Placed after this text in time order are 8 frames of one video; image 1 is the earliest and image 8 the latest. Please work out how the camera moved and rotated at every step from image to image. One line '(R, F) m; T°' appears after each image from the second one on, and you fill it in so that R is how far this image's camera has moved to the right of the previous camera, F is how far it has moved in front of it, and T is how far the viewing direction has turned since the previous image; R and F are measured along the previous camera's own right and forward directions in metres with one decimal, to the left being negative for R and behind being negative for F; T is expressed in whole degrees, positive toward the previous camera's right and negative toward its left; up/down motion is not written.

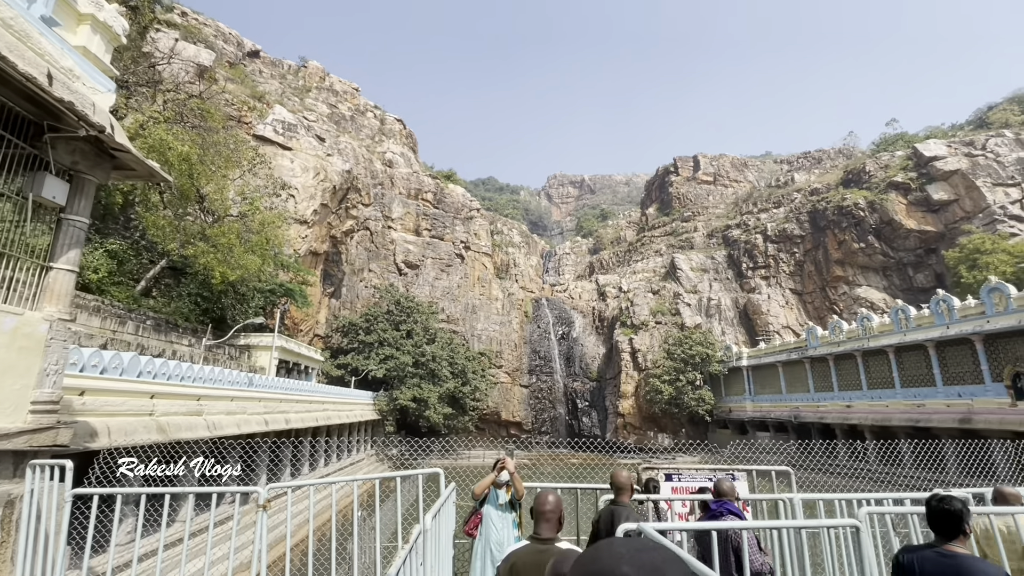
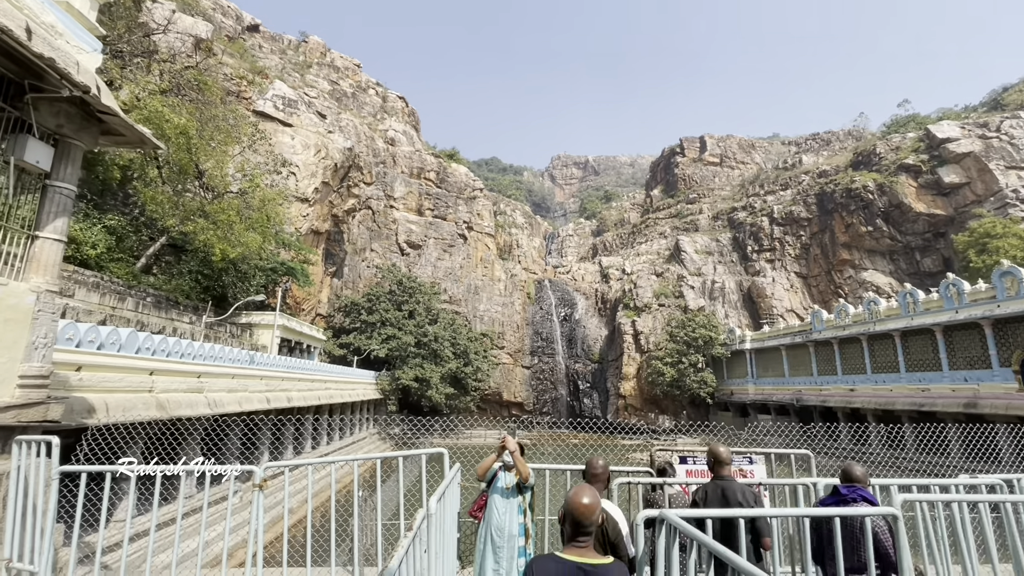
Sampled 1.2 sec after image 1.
(0.0, +0.2) m; 0°
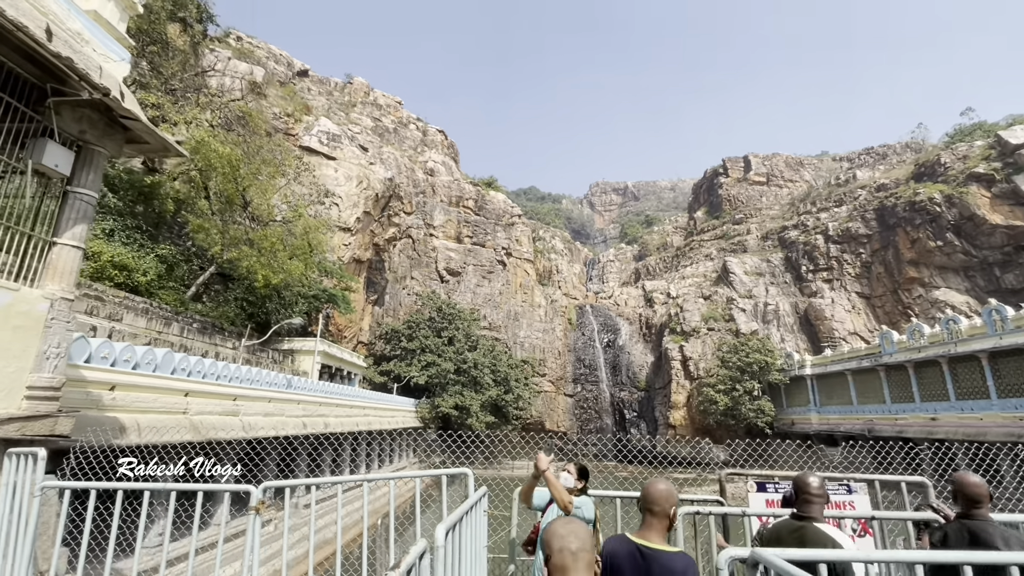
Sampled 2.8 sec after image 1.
(0.0, +0.4) m; -5°
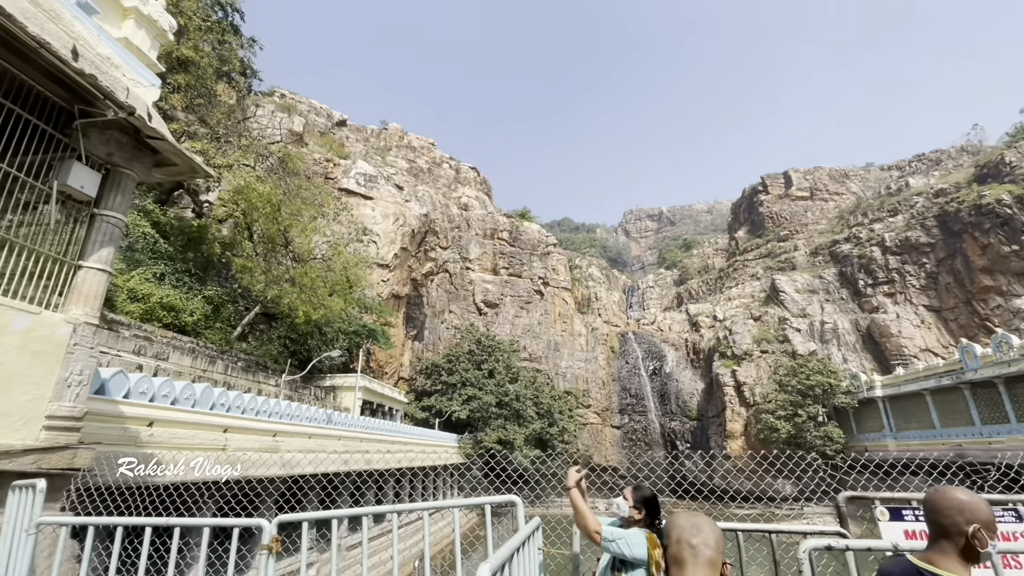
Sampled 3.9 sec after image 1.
(0.0, +0.4) m; -4°
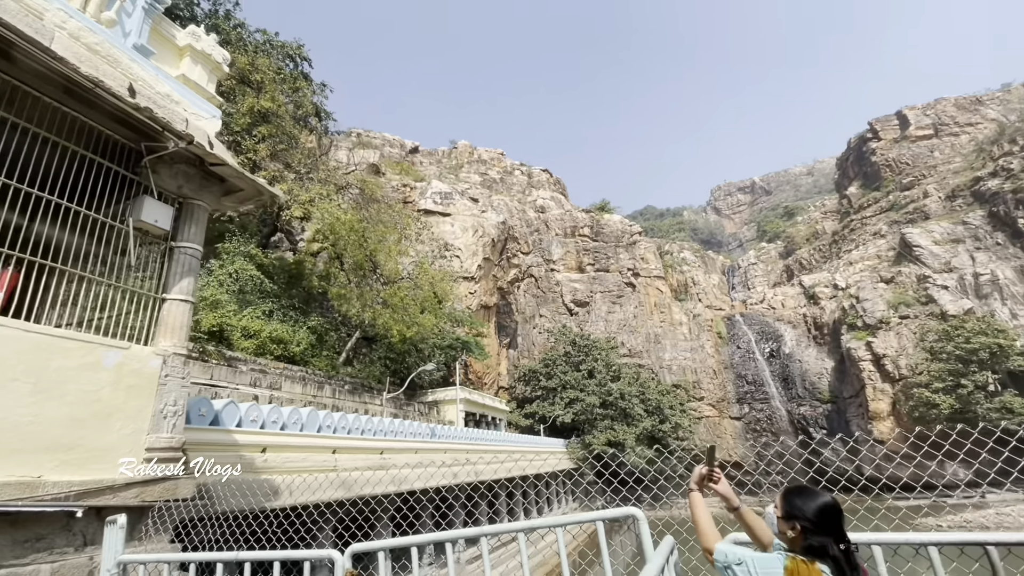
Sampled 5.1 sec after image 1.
(0.0, +0.4) m; -11°
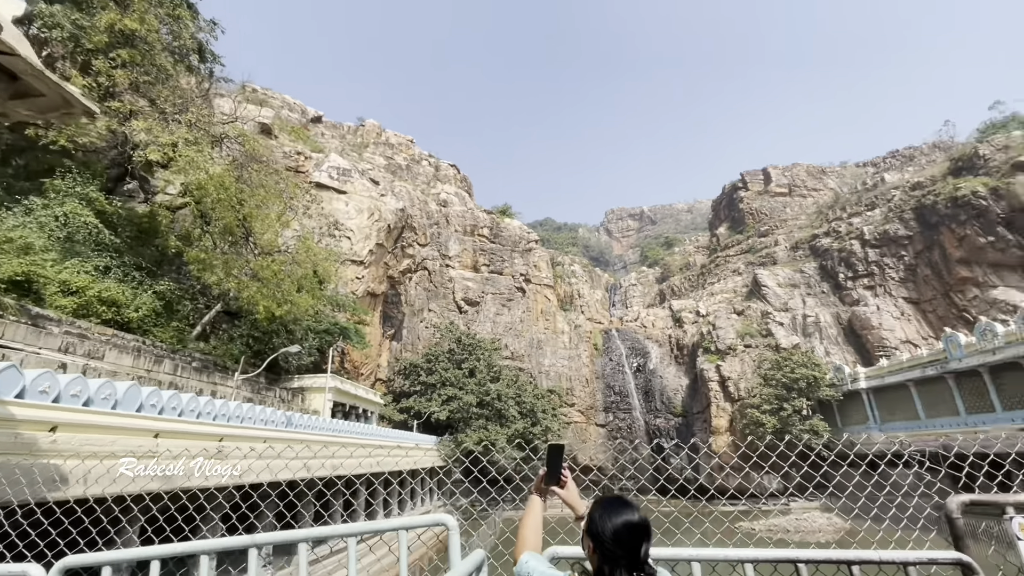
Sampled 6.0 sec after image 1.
(+0.2, +0.2) m; +13°
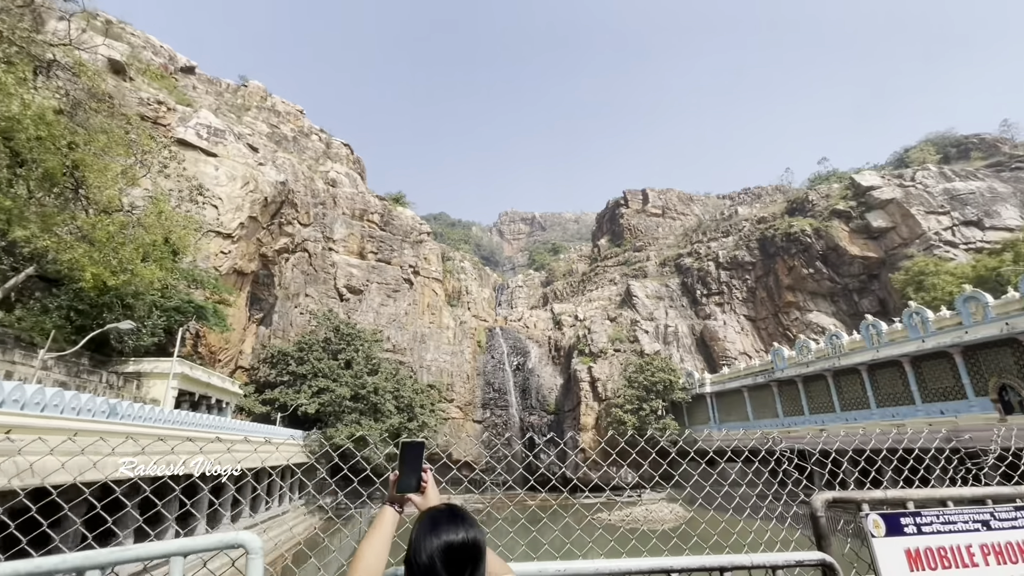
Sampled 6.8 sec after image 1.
(0.0, +0.1) m; +13°
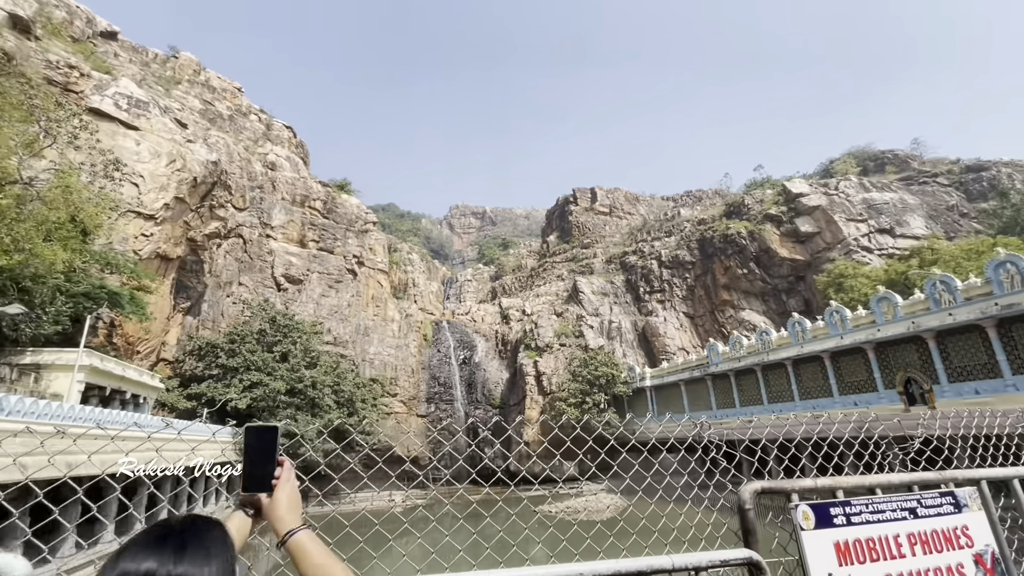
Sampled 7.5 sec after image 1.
(+0.1, +0.2) m; +6°
